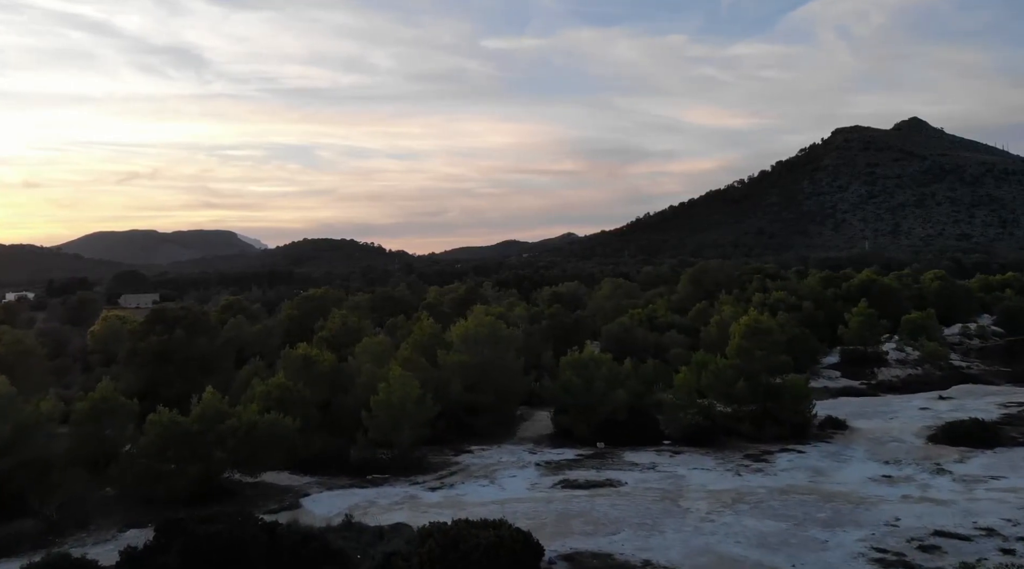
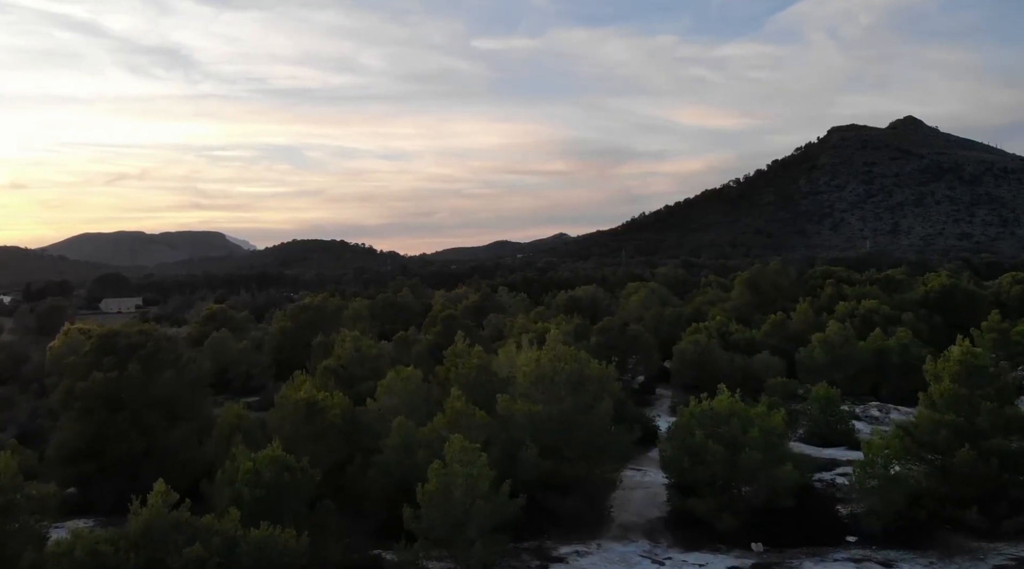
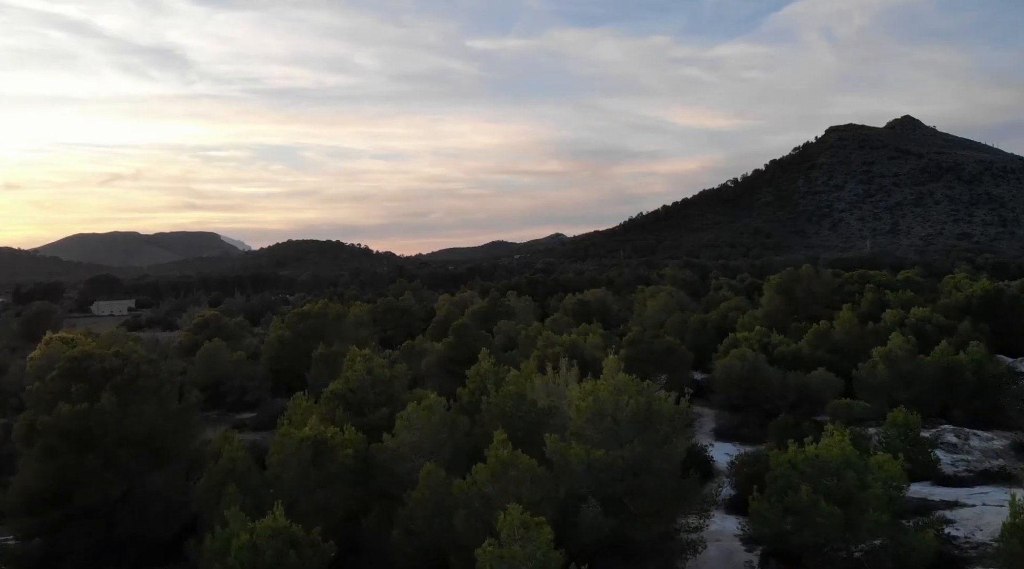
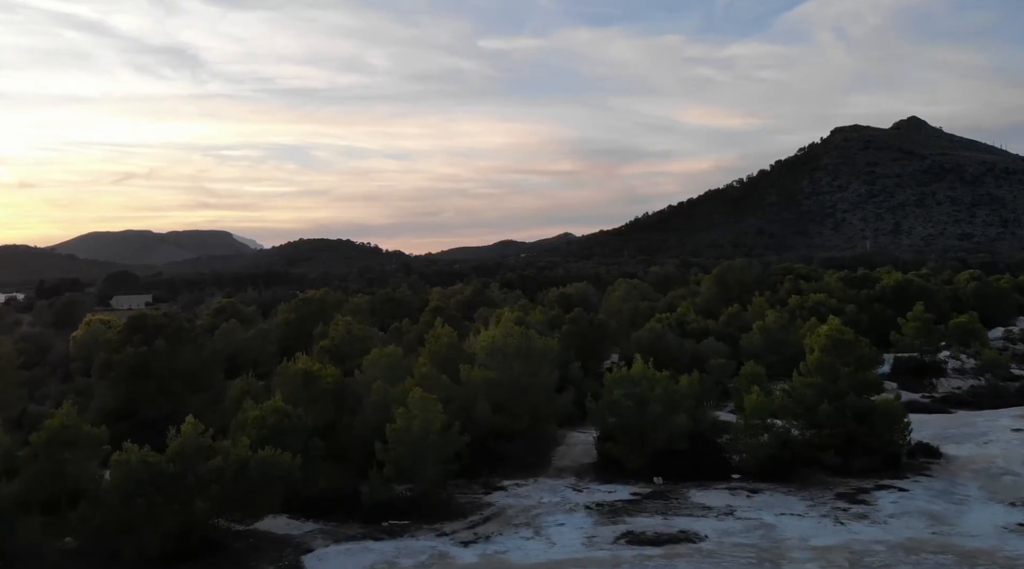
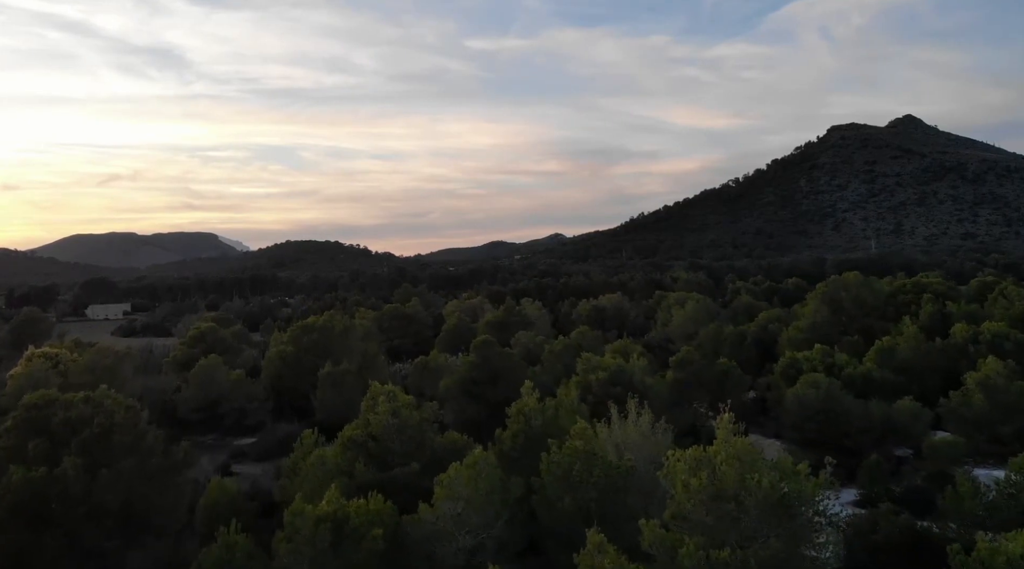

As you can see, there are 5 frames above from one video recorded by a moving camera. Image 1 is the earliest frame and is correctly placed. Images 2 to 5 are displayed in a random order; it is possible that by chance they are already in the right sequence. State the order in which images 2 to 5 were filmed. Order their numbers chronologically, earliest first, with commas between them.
4, 2, 3, 5
